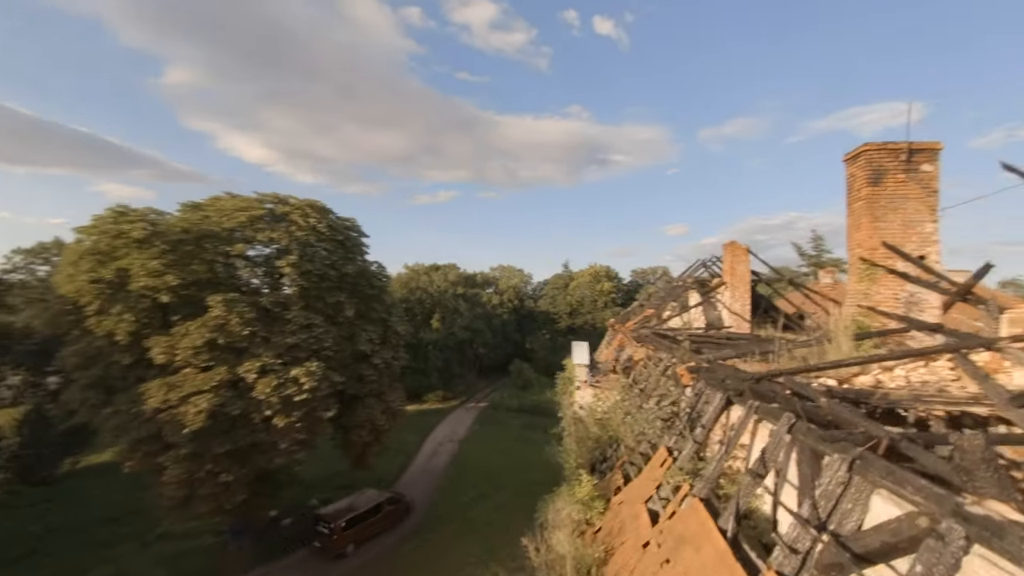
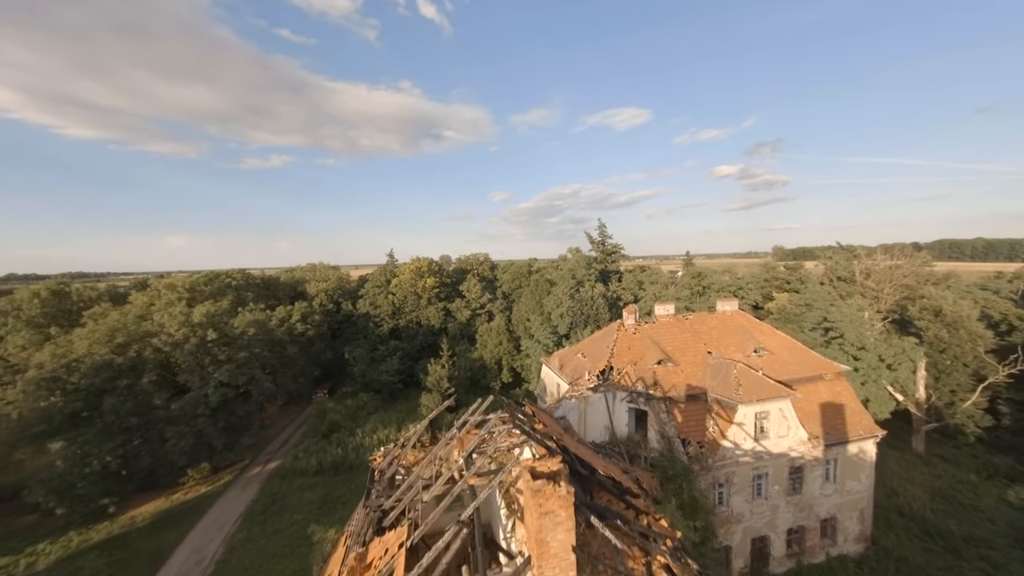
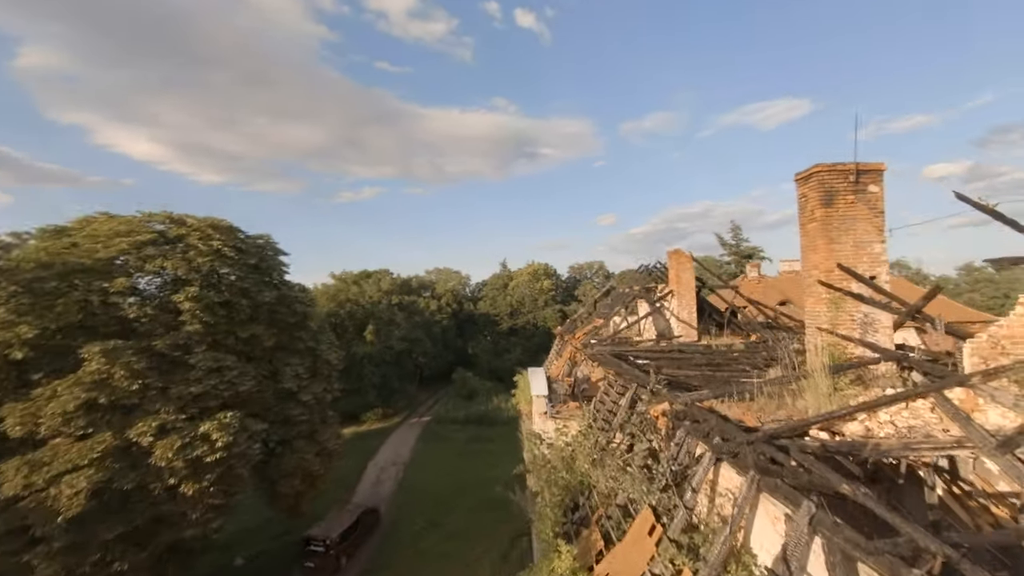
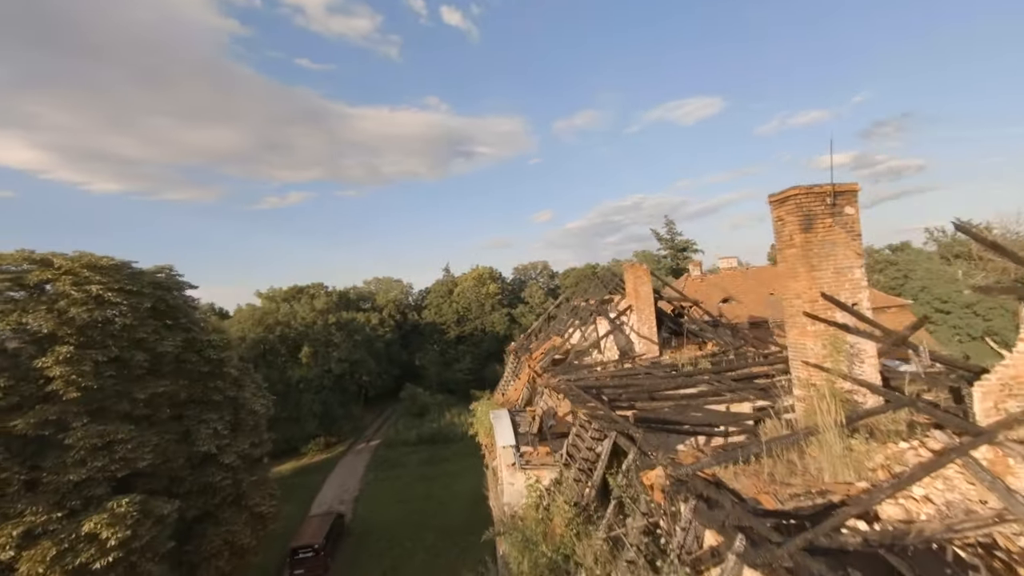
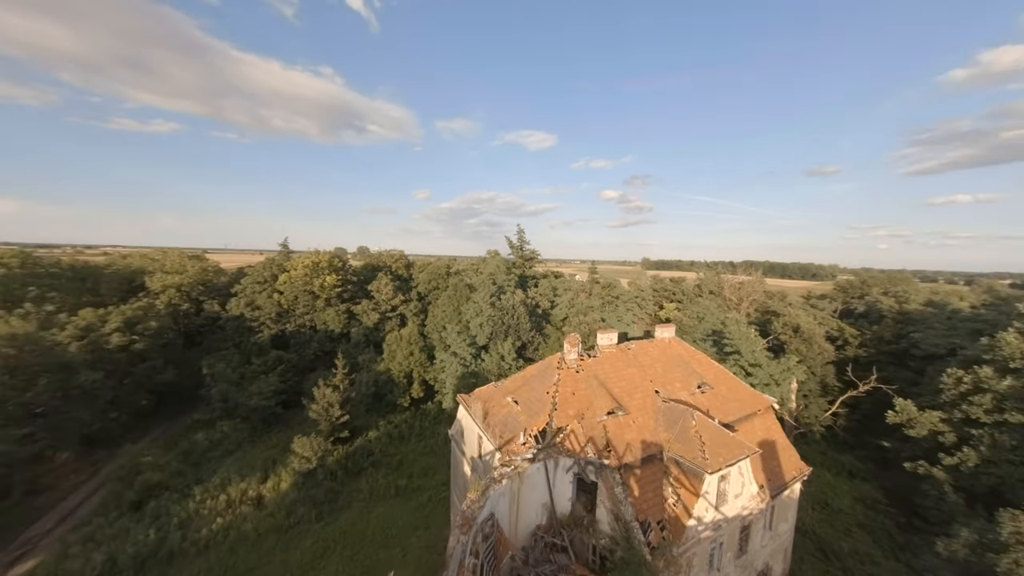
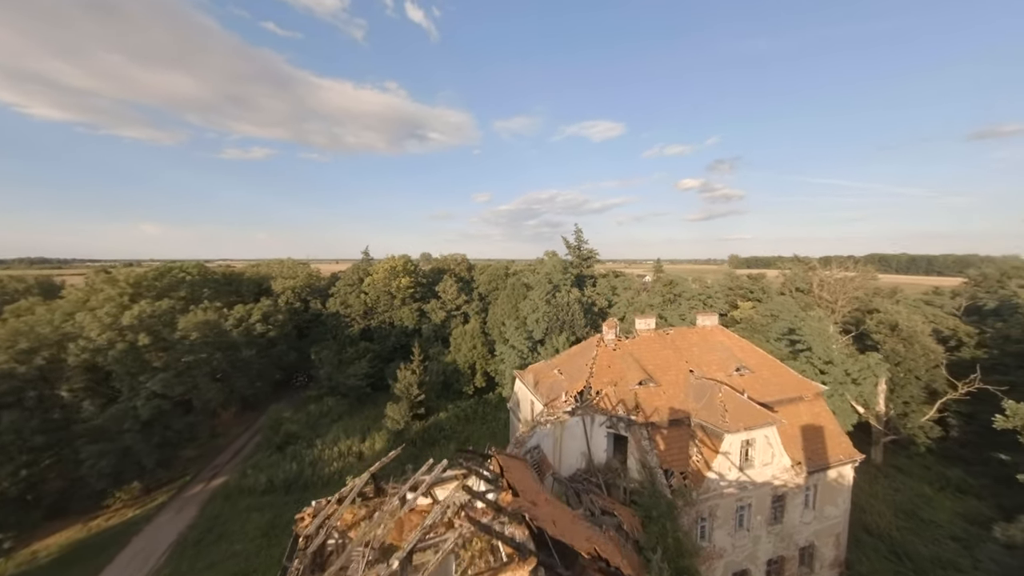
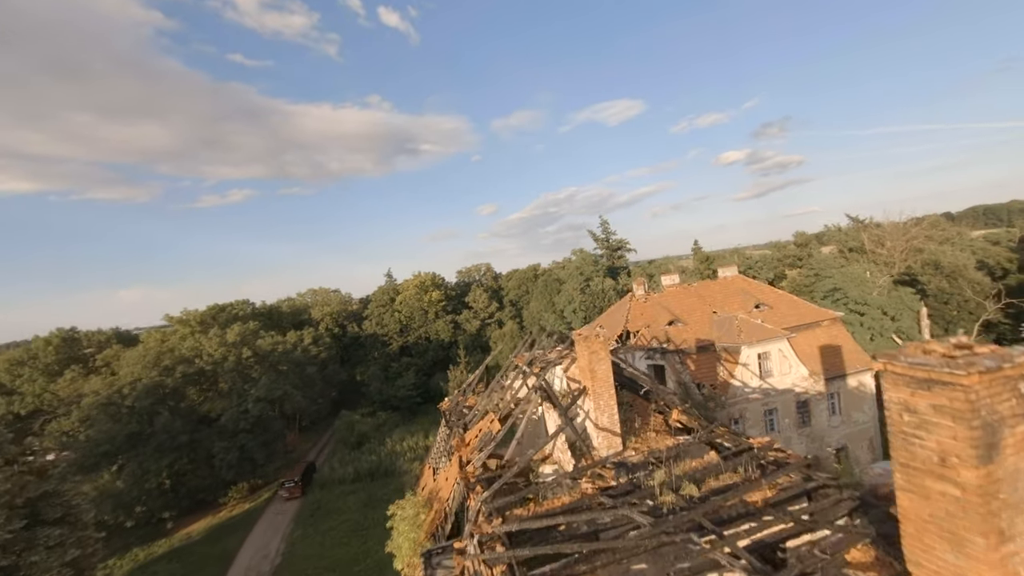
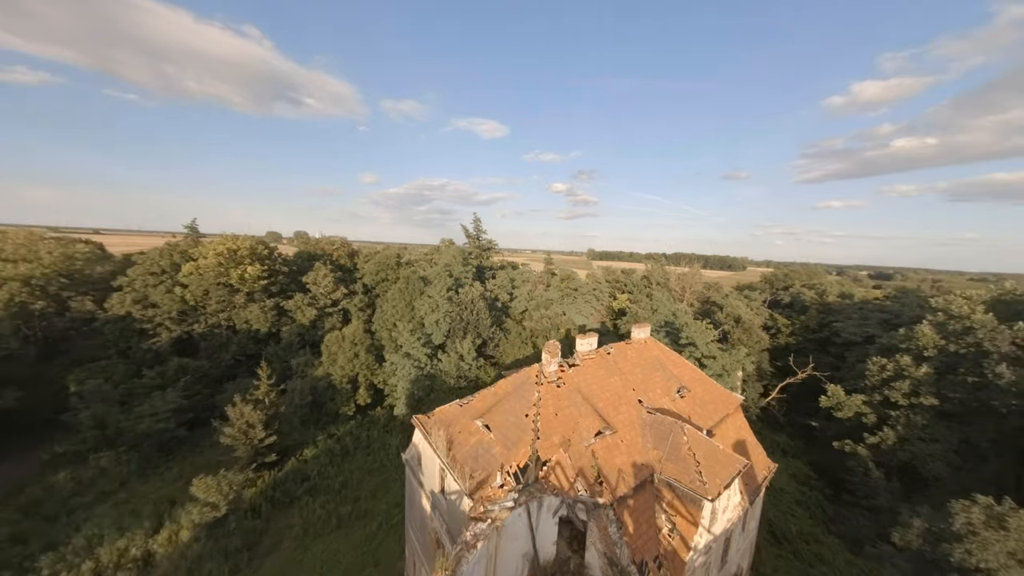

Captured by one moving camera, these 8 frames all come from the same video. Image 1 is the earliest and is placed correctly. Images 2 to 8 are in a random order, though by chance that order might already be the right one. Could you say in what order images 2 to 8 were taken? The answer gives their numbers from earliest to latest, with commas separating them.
3, 4, 7, 2, 6, 5, 8
